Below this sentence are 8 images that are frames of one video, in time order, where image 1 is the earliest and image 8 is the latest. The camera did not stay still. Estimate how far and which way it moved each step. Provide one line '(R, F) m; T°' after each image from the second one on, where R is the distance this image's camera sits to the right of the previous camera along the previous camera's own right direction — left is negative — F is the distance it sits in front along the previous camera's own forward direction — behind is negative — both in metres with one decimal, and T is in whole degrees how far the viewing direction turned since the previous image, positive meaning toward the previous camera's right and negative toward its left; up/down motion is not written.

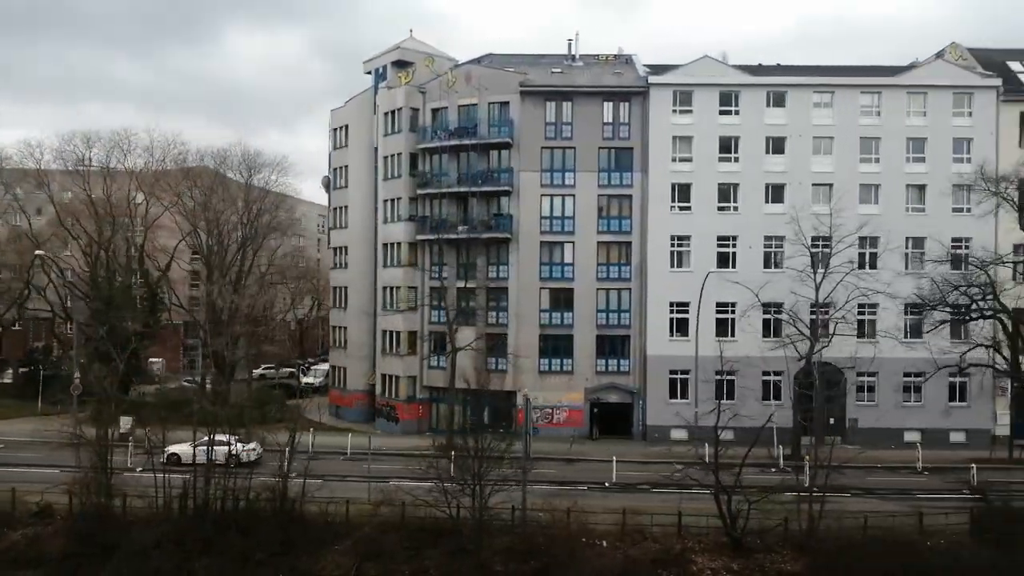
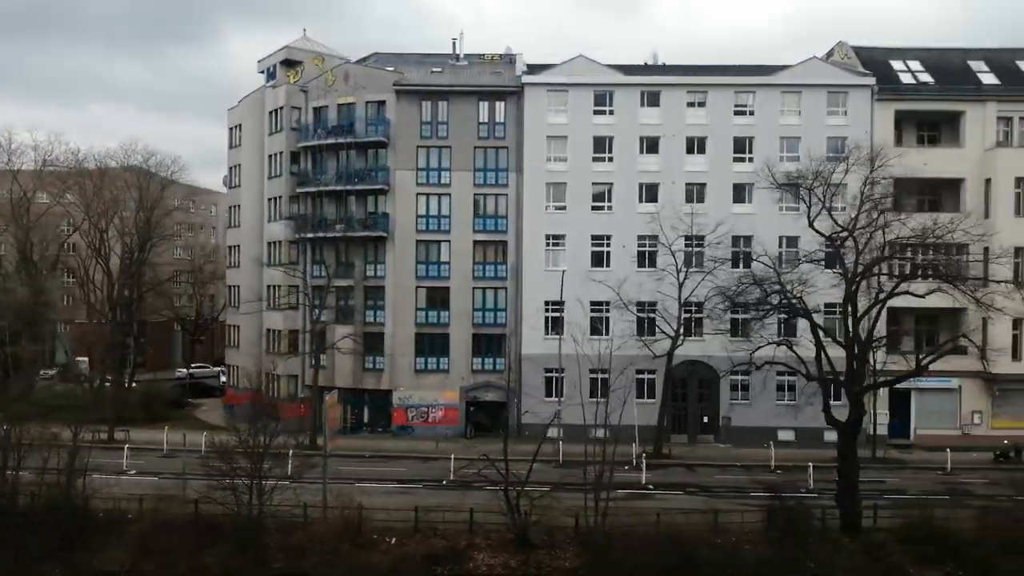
(+5.9, 0.0) m; 0°
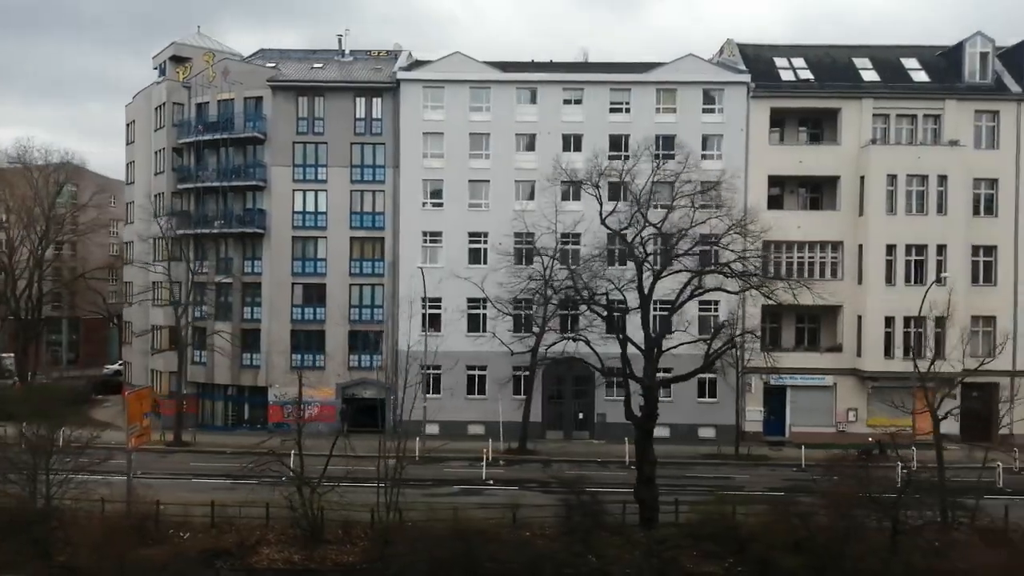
(+5.7, 0.0) m; 0°
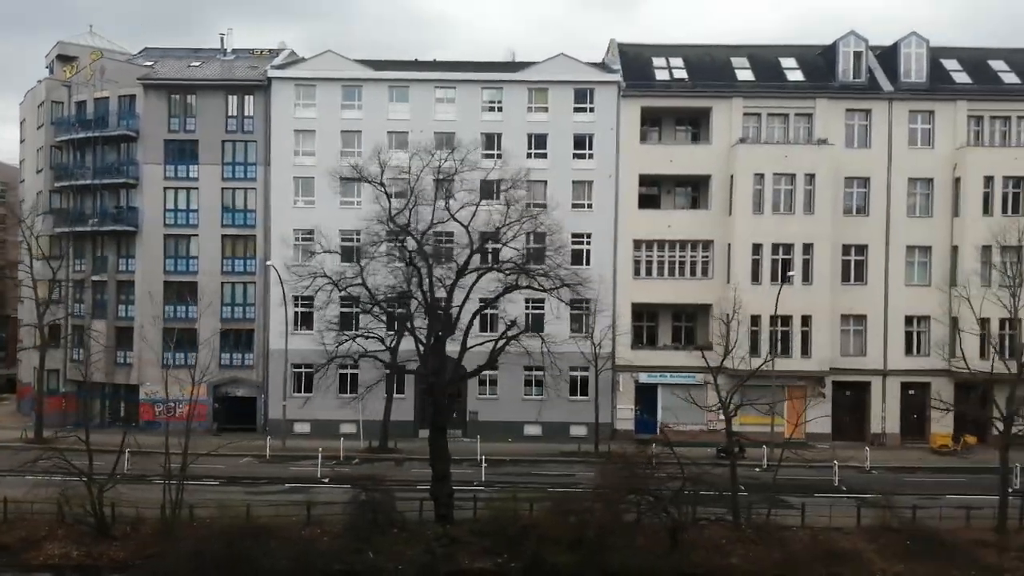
(+5.8, -0.1) m; 0°
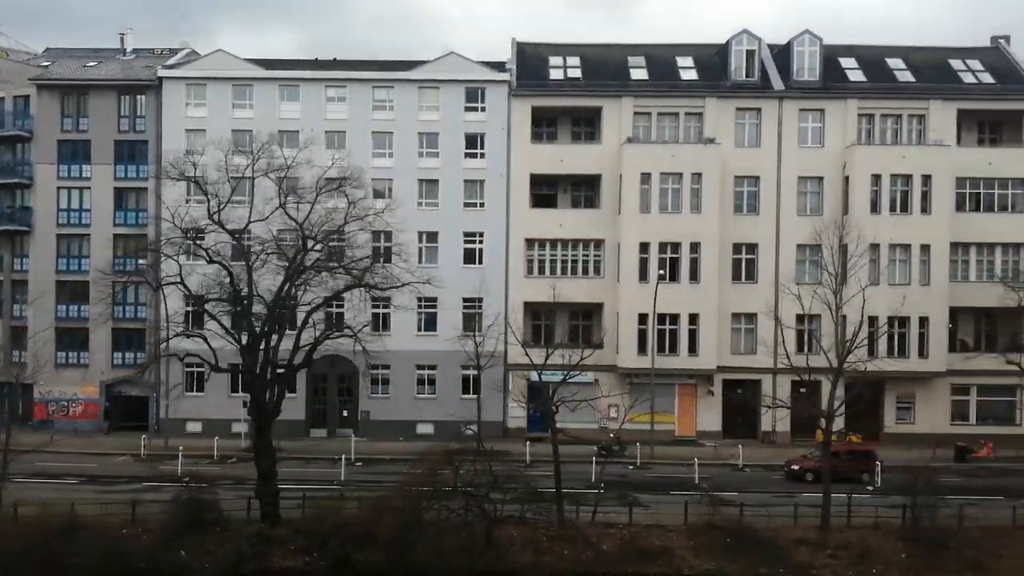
(+5.0, -0.1) m; 0°
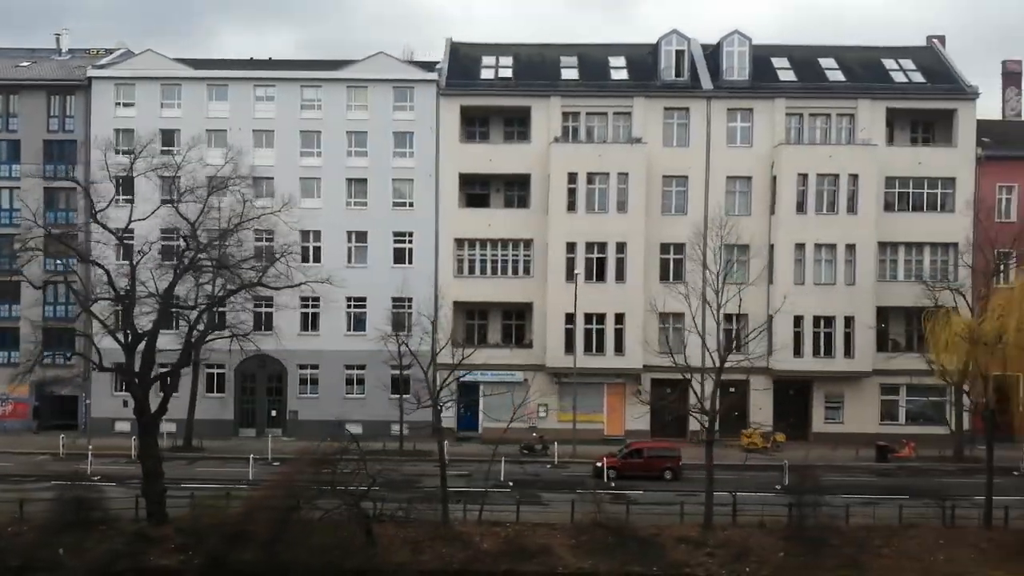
(+3.3, 0.0) m; 0°
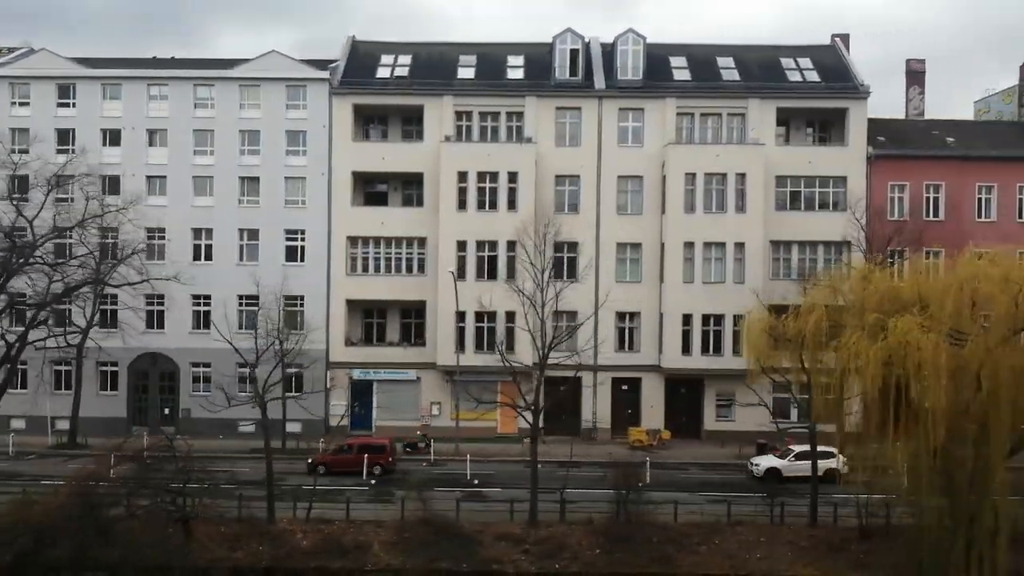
(+5.0, -0.1) m; 0°
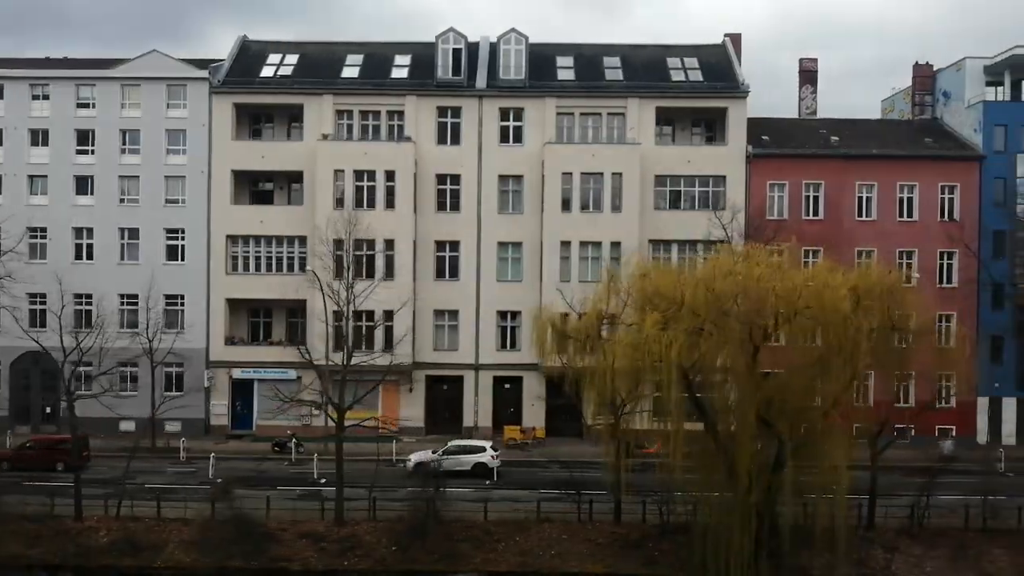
(+5.5, -0.1) m; 0°
